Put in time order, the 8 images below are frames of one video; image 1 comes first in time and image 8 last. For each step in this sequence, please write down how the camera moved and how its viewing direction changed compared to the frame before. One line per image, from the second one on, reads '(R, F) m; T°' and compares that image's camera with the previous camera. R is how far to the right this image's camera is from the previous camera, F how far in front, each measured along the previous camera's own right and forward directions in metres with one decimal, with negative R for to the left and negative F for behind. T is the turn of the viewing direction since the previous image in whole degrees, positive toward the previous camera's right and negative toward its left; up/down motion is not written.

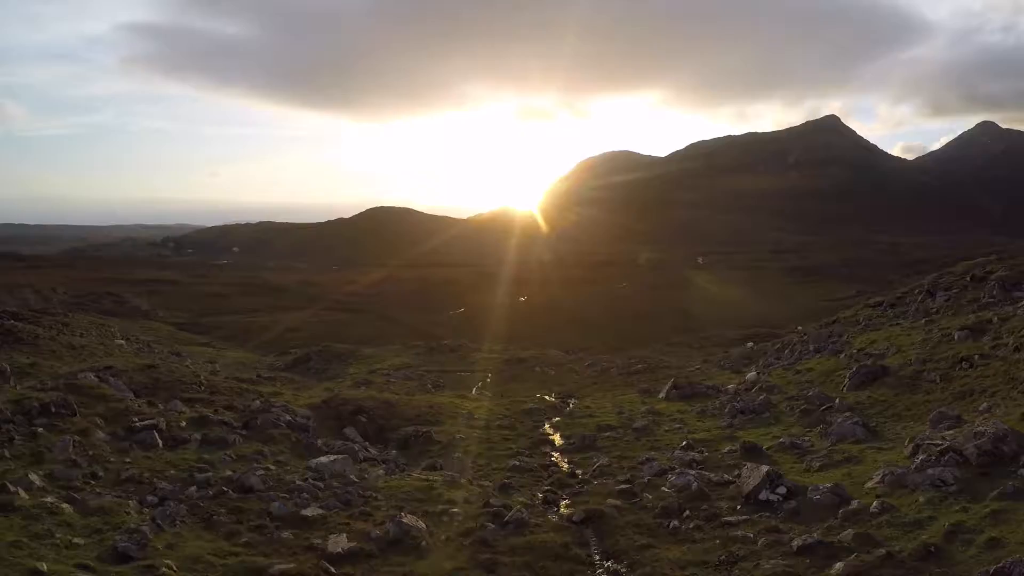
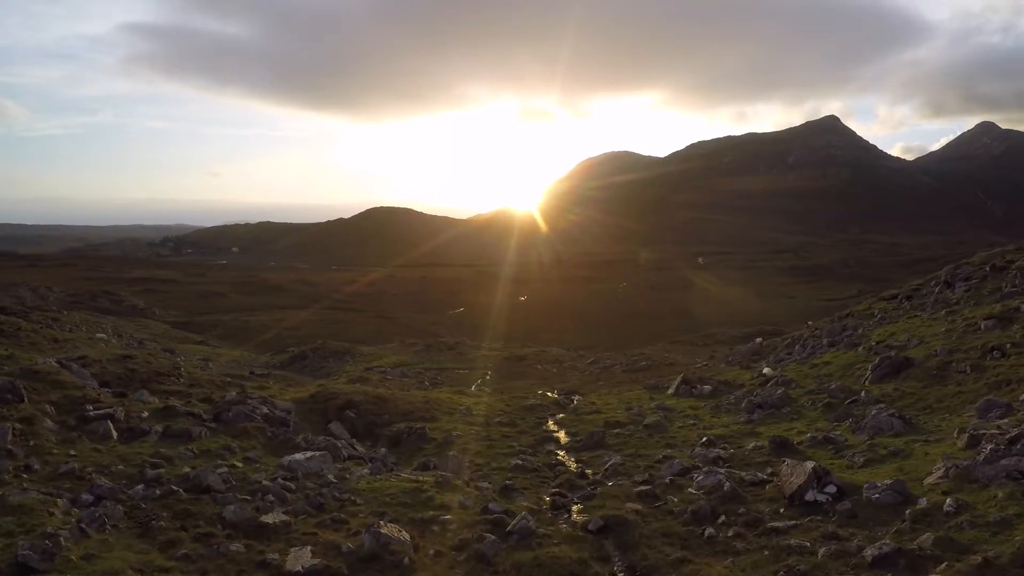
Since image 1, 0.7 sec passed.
(-0.1, +2.4) m; 0°
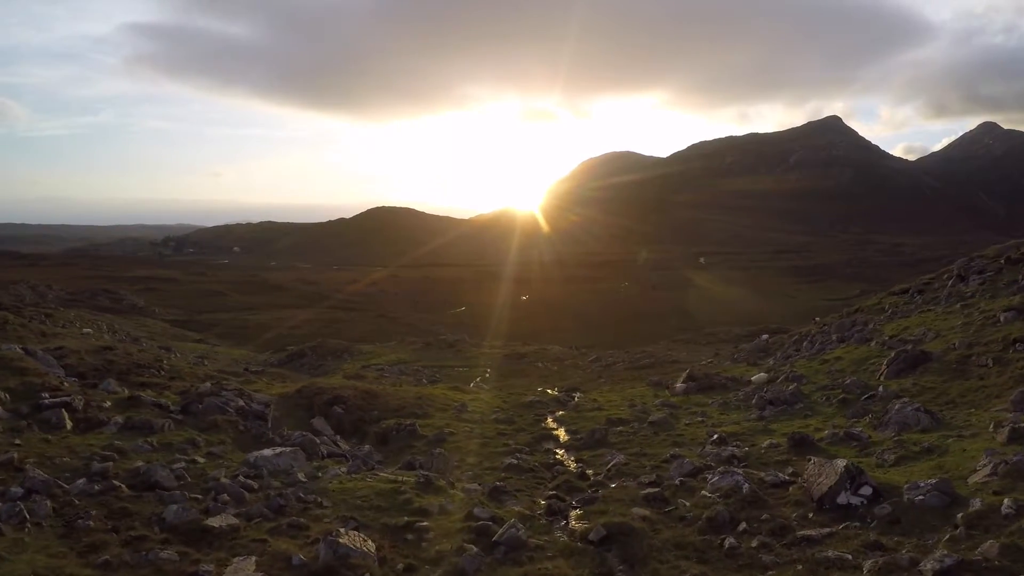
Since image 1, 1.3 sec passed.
(+0.2, +1.7) m; 0°
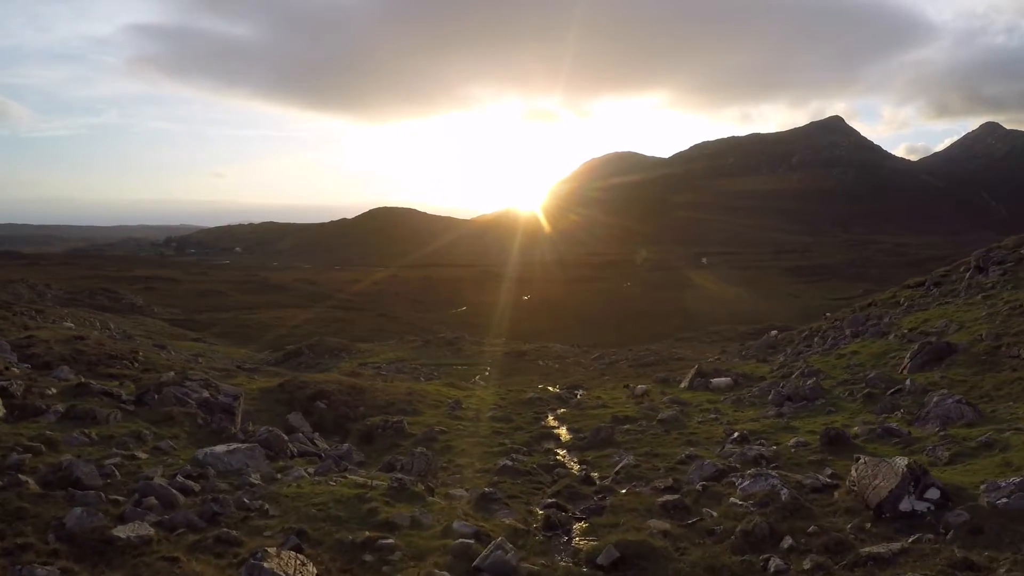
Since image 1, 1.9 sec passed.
(+0.2, +2.2) m; 0°
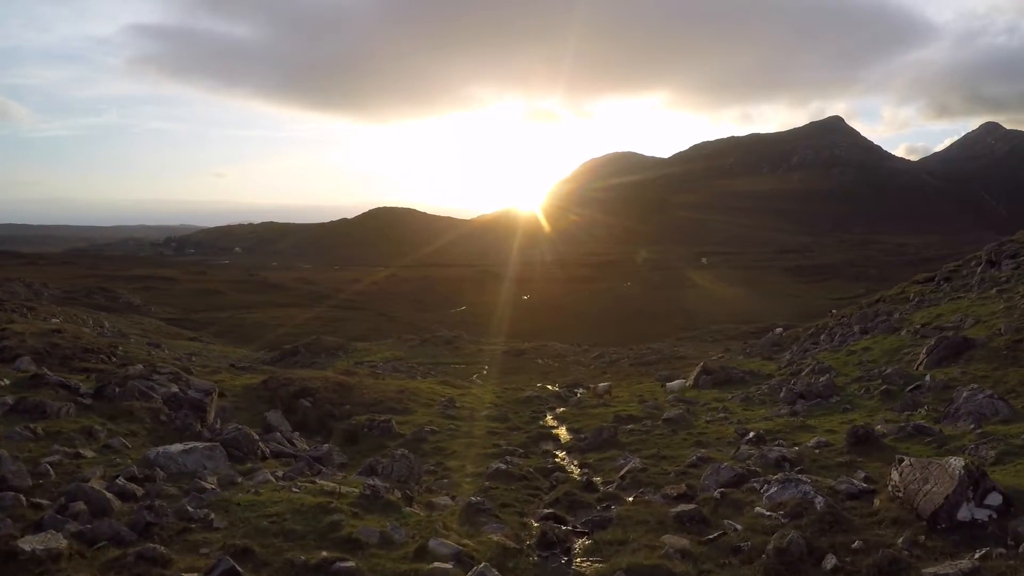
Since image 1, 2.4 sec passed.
(+0.1, +1.6) m; 0°
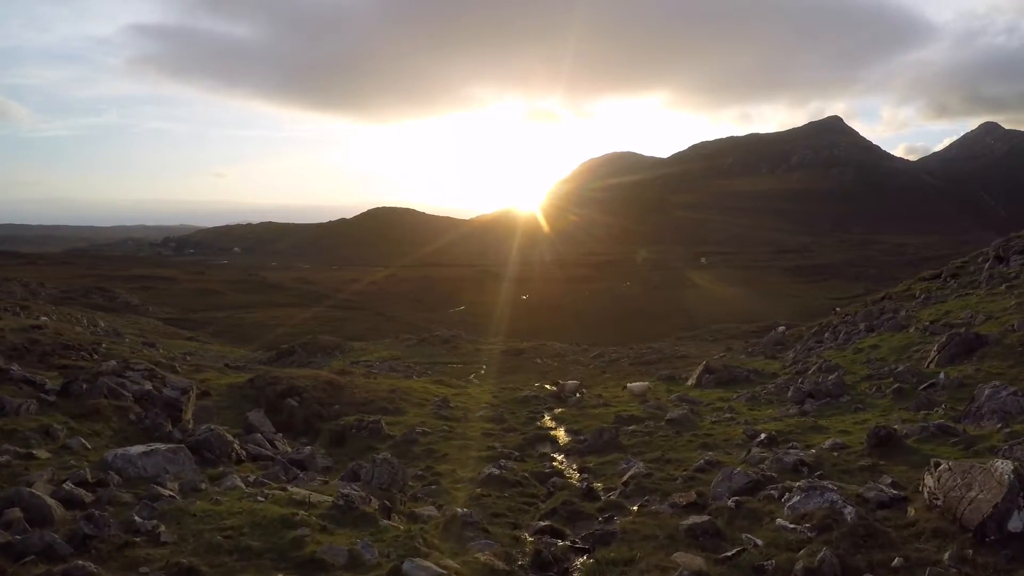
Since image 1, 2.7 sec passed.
(+0.1, +1.1) m; 0°
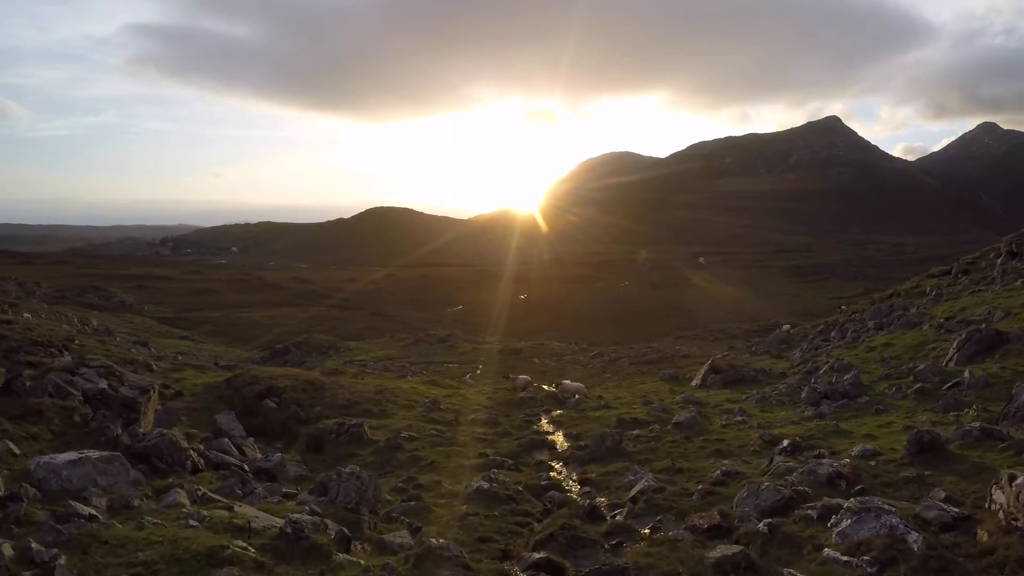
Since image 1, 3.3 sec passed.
(+0.1, +1.7) m; 0°
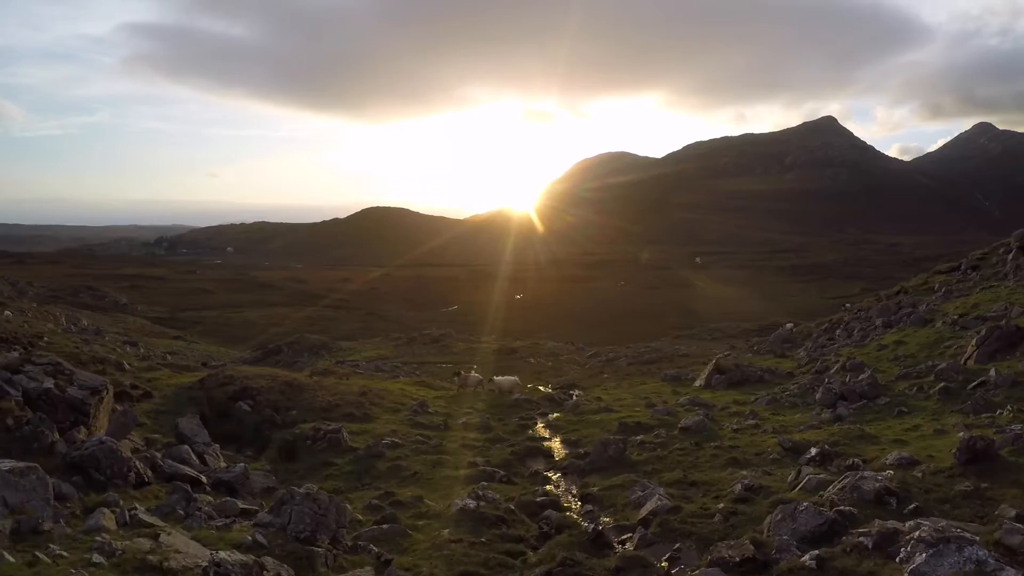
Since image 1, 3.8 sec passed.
(+0.1, +1.7) m; 0°
